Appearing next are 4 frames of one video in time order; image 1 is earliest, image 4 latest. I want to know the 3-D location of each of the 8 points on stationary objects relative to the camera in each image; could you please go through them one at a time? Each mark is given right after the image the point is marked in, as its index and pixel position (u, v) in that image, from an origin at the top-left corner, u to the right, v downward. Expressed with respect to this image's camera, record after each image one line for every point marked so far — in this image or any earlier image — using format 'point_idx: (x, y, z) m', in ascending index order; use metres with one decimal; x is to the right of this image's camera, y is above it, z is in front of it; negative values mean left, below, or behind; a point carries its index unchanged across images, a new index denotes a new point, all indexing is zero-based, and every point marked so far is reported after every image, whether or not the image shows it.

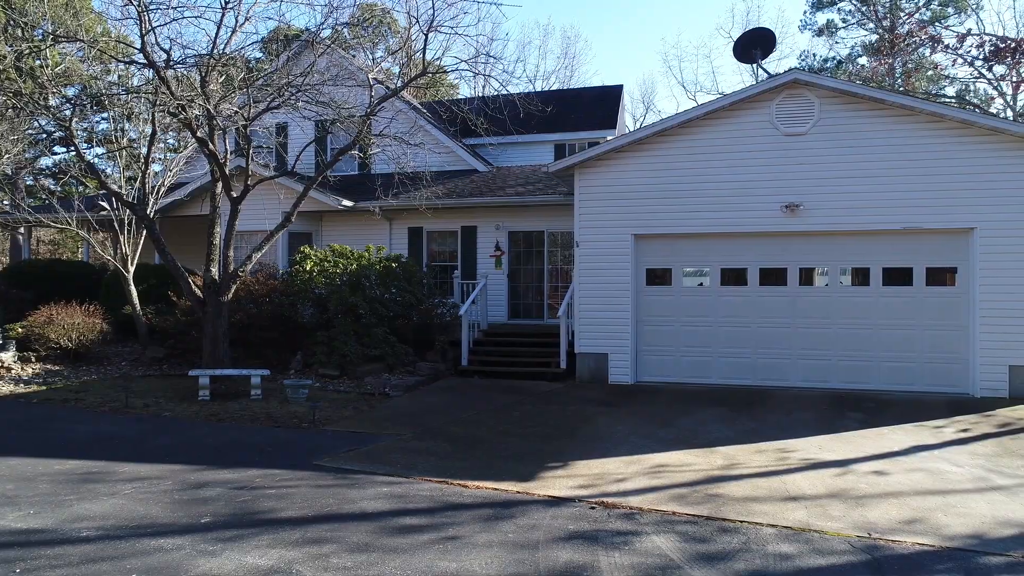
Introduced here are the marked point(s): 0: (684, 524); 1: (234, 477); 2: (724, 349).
0: (+1.4, -1.9, +5.8) m
1: (-2.4, -1.6, +6.3) m
2: (+3.6, -1.0, +12.3) m
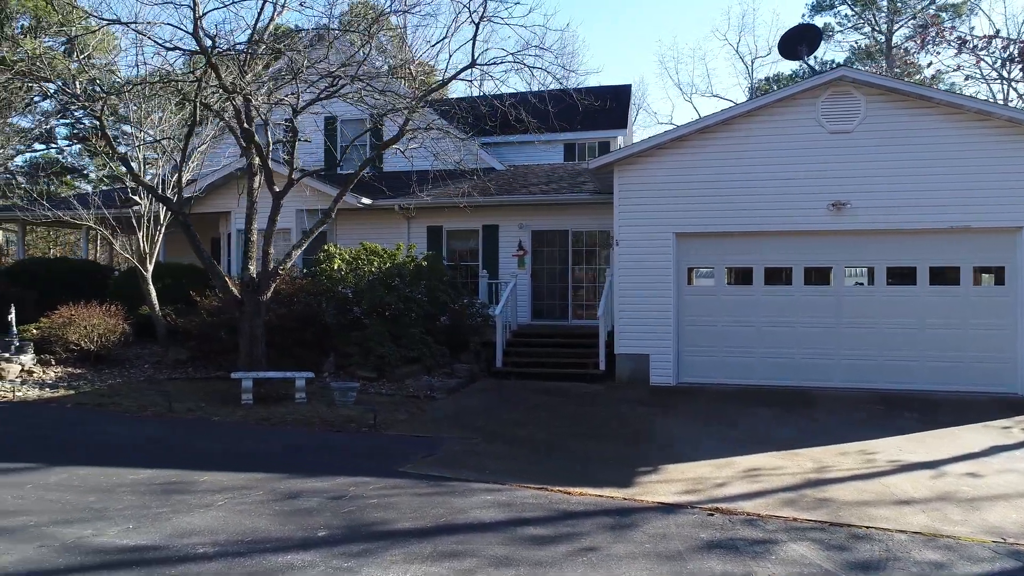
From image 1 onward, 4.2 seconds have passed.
0: (+2.3, -1.8, +5.5) m
1: (-1.5, -1.6, +5.9) m
2: (+4.3, -1.0, +12.1) m
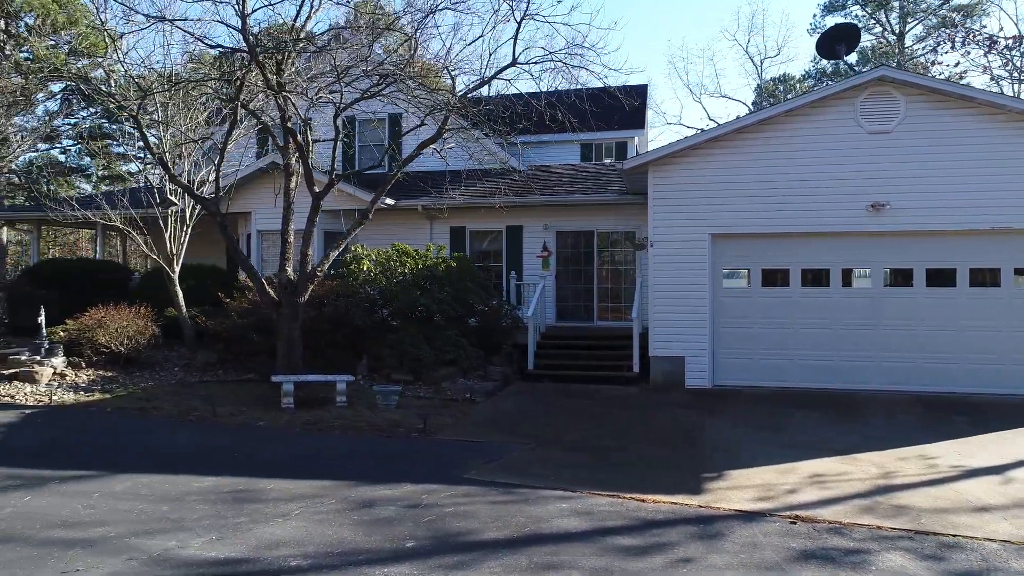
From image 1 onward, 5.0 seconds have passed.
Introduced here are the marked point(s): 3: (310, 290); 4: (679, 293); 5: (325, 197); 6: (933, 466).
0: (+2.9, -1.9, +5.4) m
1: (-0.9, -1.6, +5.8) m
2: (+4.8, -1.0, +12.0) m
3: (-2.8, 0.0, +10.2) m
4: (+2.8, -0.1, +12.3) m
5: (-2.6, +1.2, +9.9) m
6: (+4.4, -1.8, +7.5) m
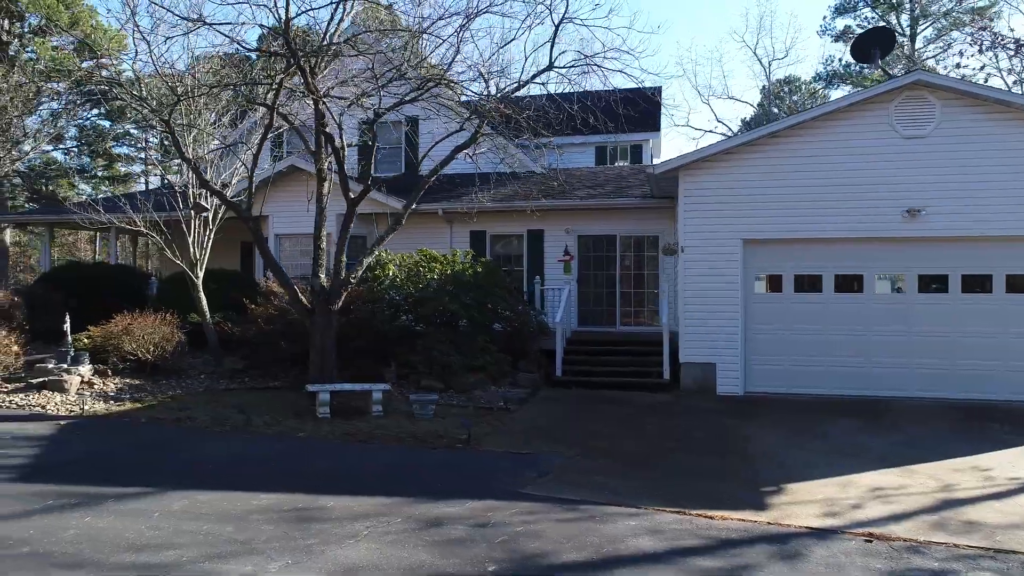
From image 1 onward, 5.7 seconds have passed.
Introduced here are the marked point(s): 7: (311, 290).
0: (+3.4, -2.0, +5.3) m
1: (-0.4, -1.7, +5.7) m
2: (+5.3, -1.1, +11.9) m
3: (-2.3, -0.1, +10.1) m
4: (+3.3, -0.2, +12.1) m
5: (-2.1, +1.1, +9.8) m
6: (+4.9, -1.9, +7.4) m
7: (-2.8, 0.0, +10.2) m
